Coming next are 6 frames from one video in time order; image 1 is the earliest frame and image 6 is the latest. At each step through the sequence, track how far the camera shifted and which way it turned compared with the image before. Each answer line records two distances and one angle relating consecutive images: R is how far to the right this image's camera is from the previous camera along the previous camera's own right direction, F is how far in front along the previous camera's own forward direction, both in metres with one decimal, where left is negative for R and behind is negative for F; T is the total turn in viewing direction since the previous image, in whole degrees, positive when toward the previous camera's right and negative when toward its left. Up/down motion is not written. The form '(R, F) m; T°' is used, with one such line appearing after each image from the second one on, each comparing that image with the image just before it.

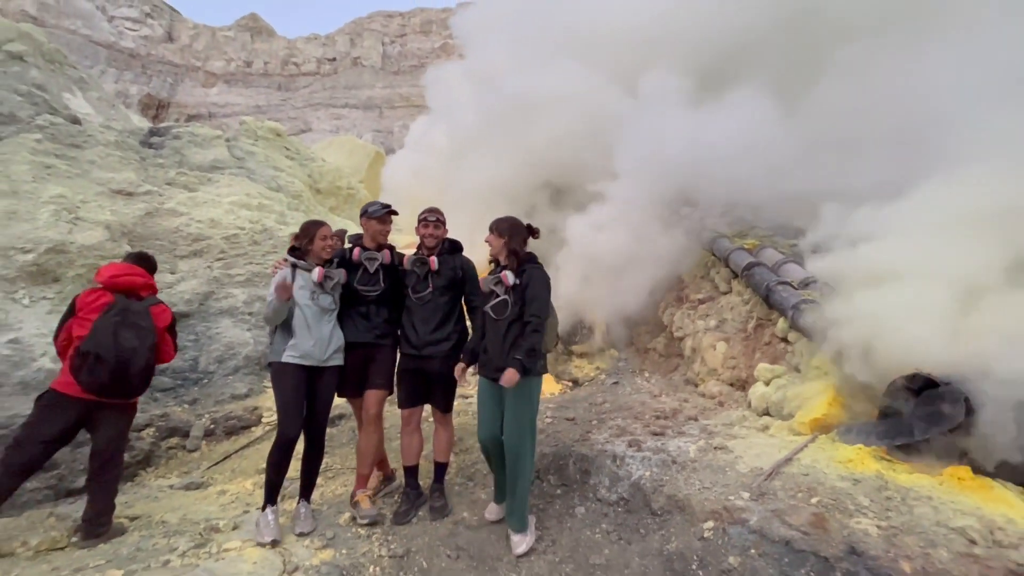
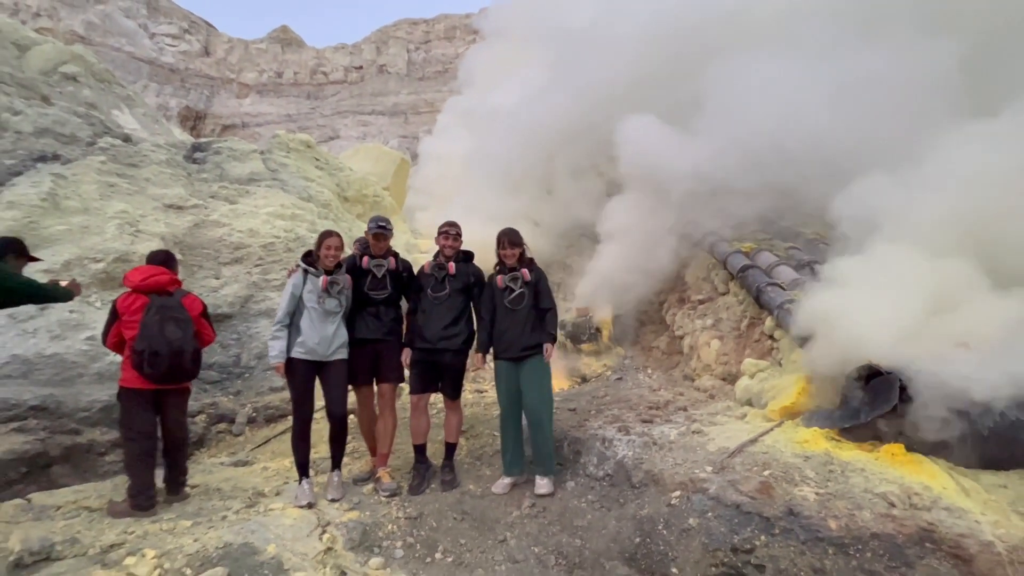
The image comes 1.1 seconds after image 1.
(+0.2, -0.4) m; -3°
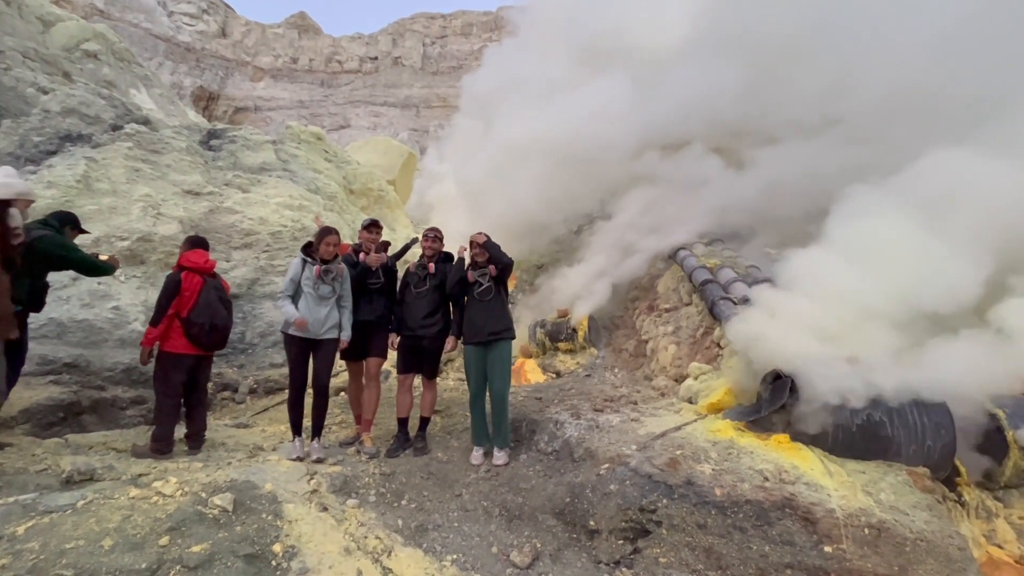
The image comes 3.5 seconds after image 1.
(+0.2, -0.6) m; 0°
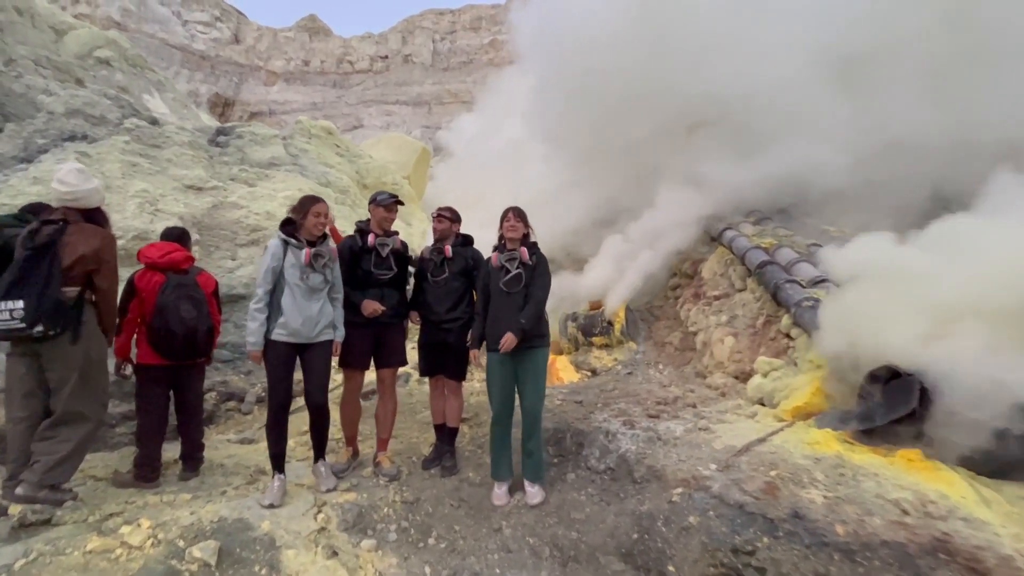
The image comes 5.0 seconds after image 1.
(-0.2, +0.6) m; -2°
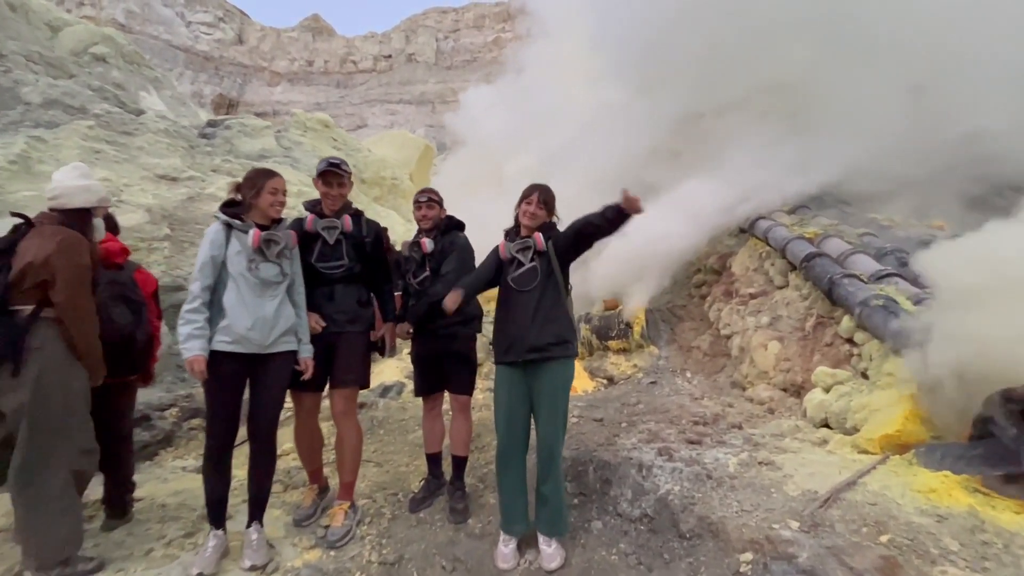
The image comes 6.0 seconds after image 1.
(0.0, +0.7) m; -1°
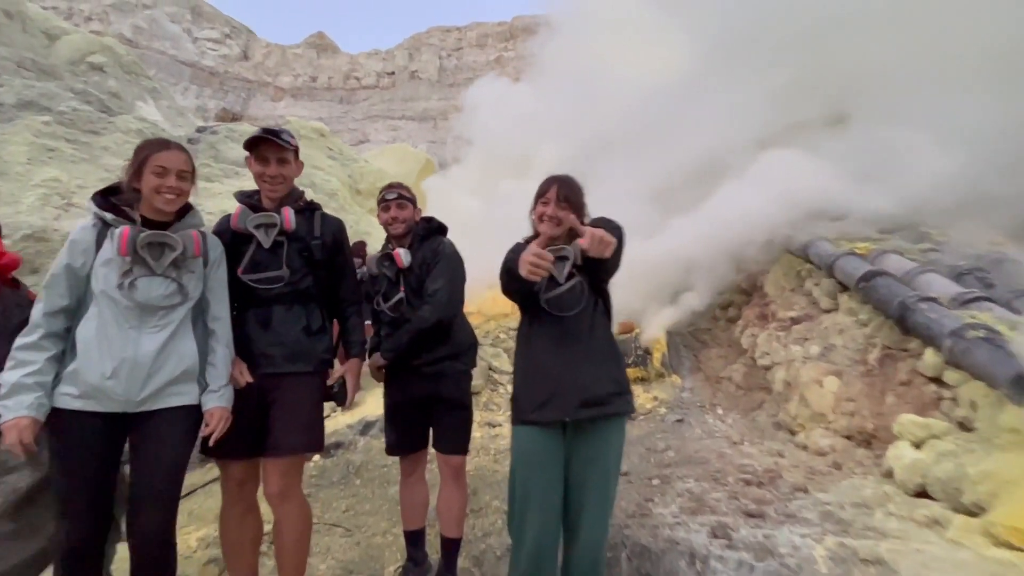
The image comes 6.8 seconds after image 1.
(0.0, +0.7) m; 0°
